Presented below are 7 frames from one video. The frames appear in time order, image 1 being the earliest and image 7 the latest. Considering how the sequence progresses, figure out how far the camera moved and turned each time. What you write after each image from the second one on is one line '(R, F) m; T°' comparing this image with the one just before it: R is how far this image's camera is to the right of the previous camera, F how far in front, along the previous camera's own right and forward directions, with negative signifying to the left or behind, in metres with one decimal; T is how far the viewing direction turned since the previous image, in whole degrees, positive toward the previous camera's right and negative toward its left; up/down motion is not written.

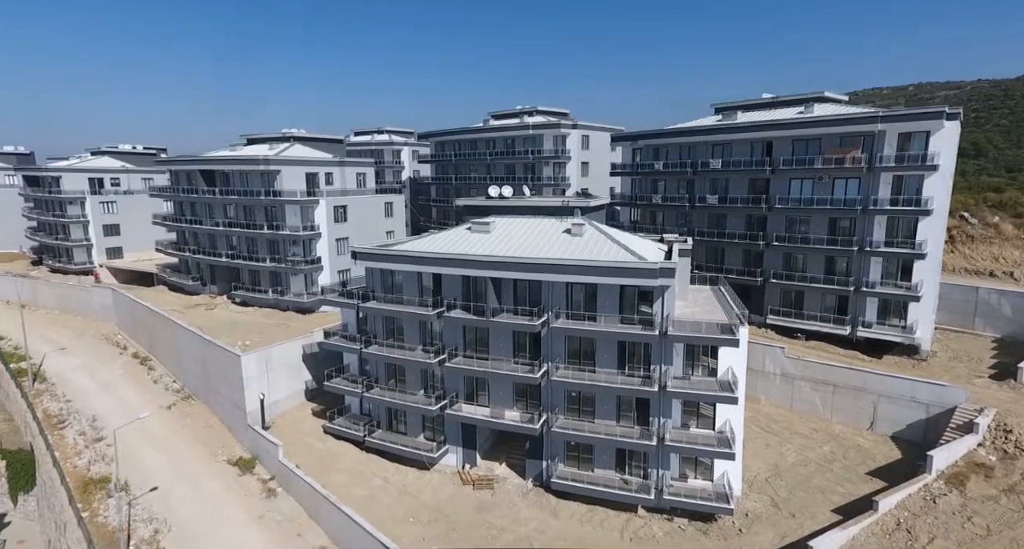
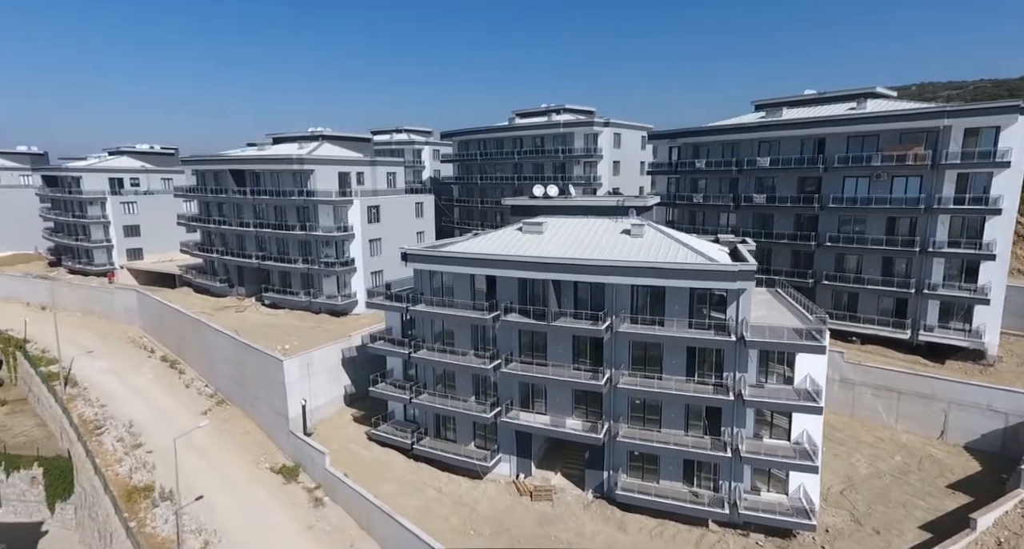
(-3.3, +1.2) m; 0°
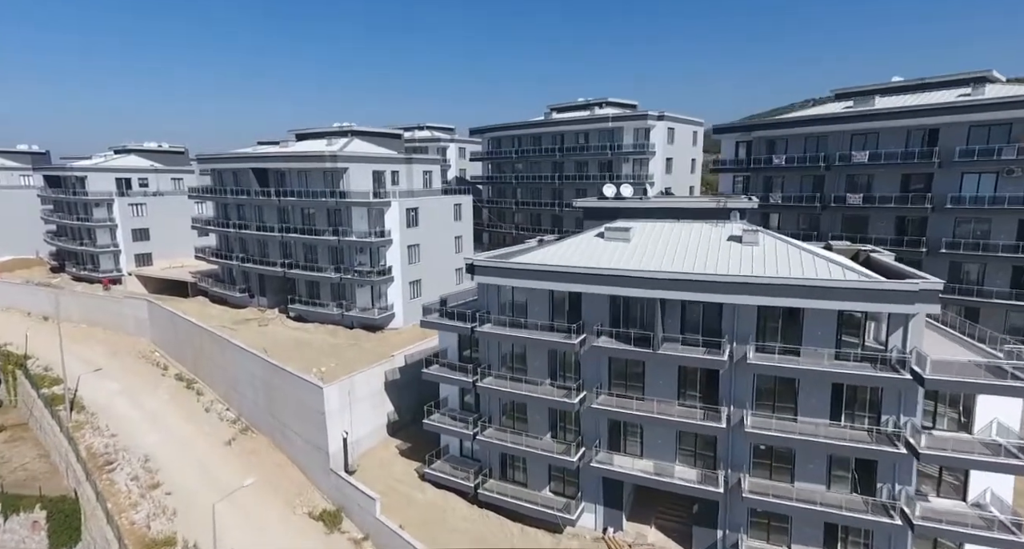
(-4.5, +5.4) m; 0°
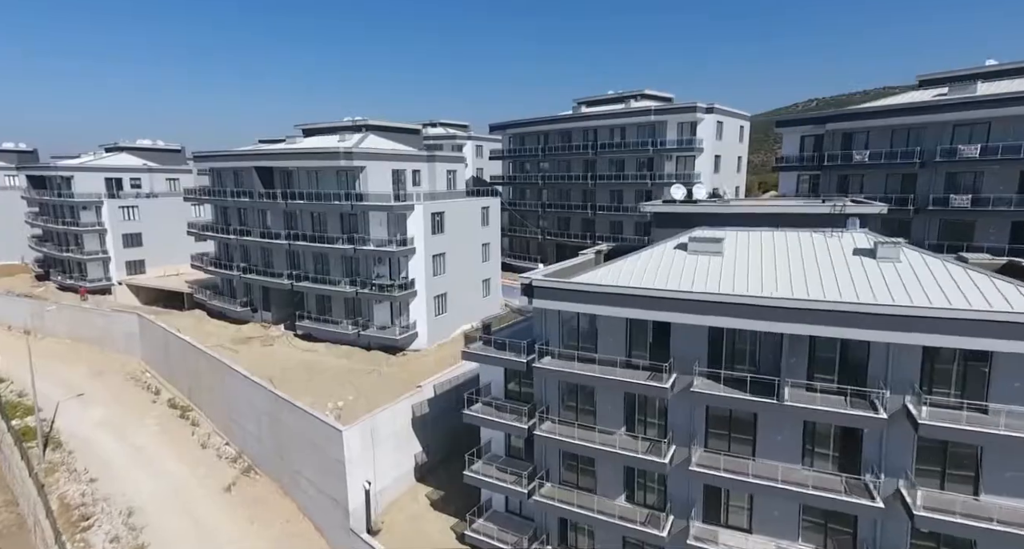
(-3.0, +6.0) m; 0°
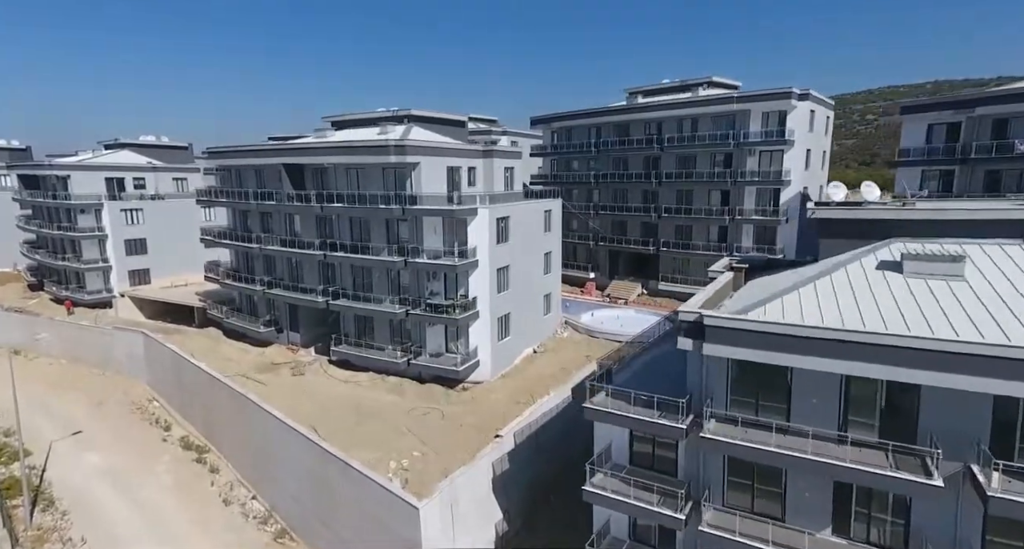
(-5.1, +7.0) m; 0°
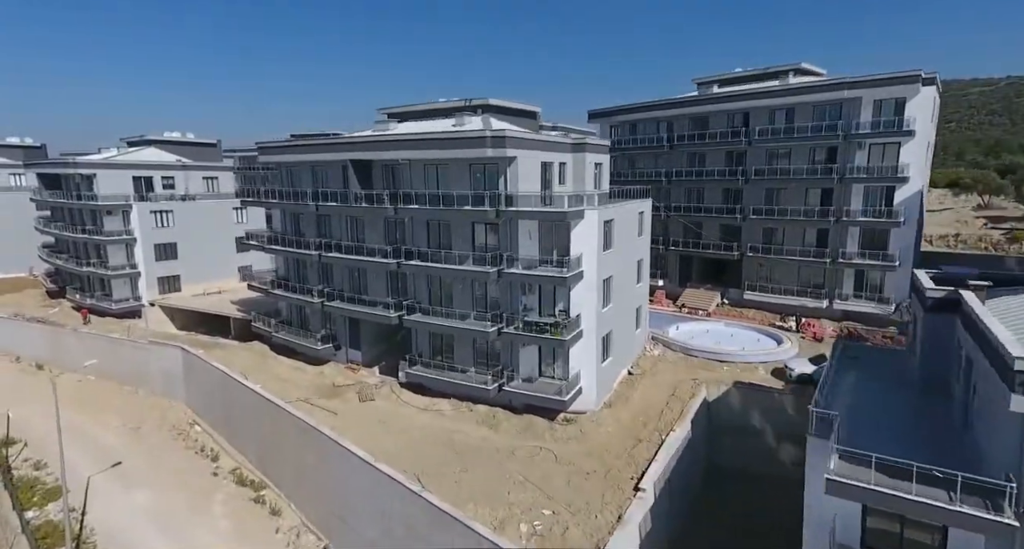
(-5.8, +5.0) m; 0°
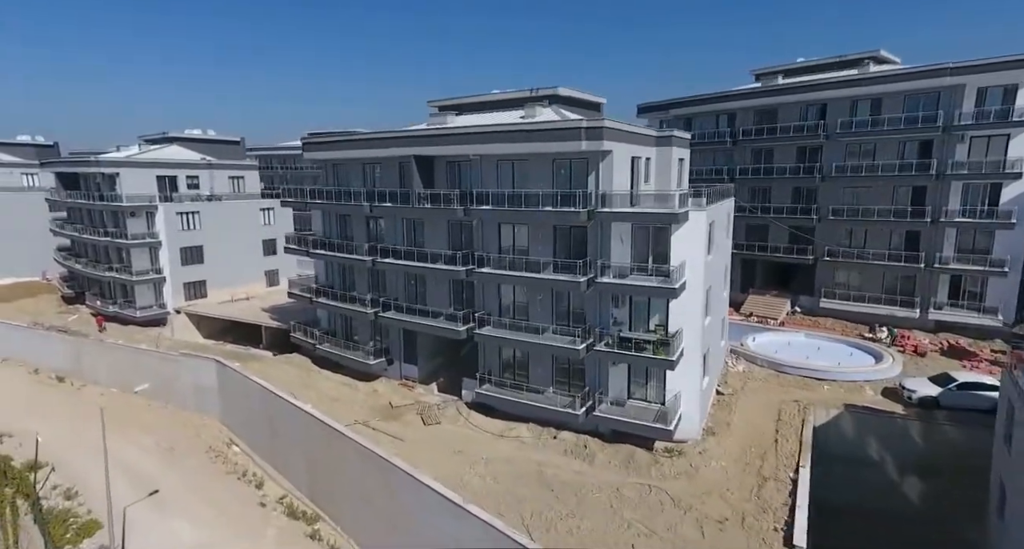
(-4.3, +3.6) m; 0°
